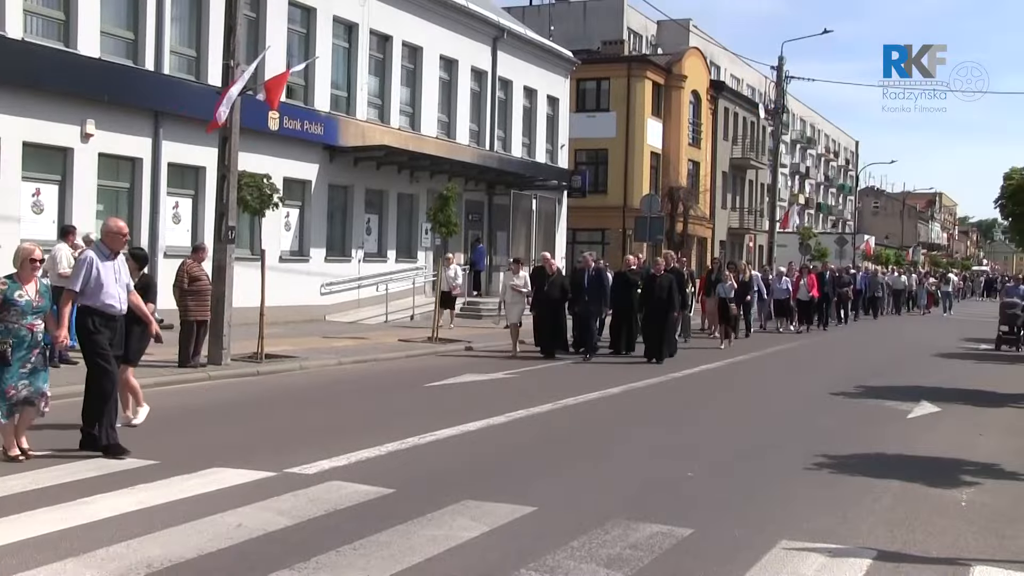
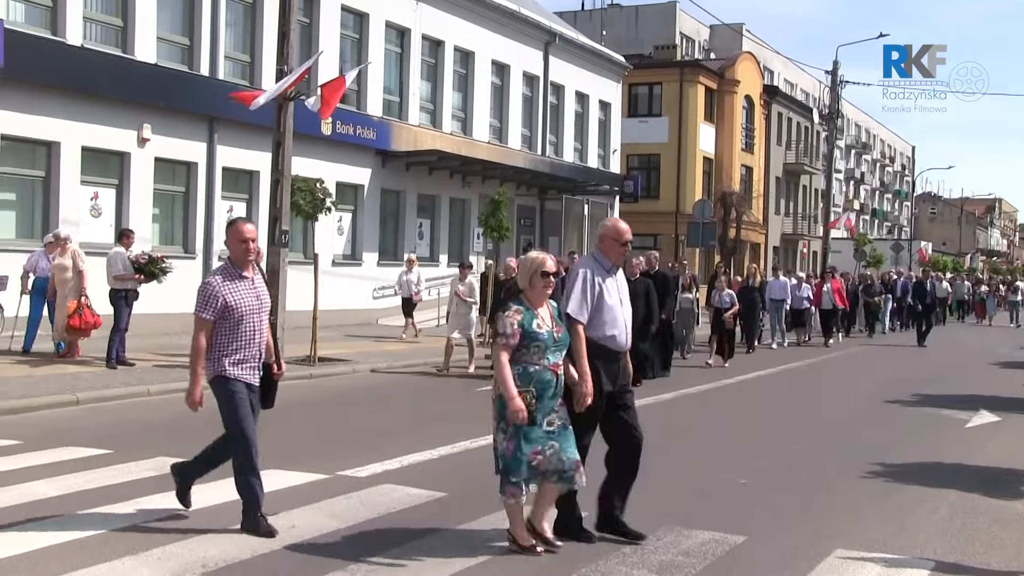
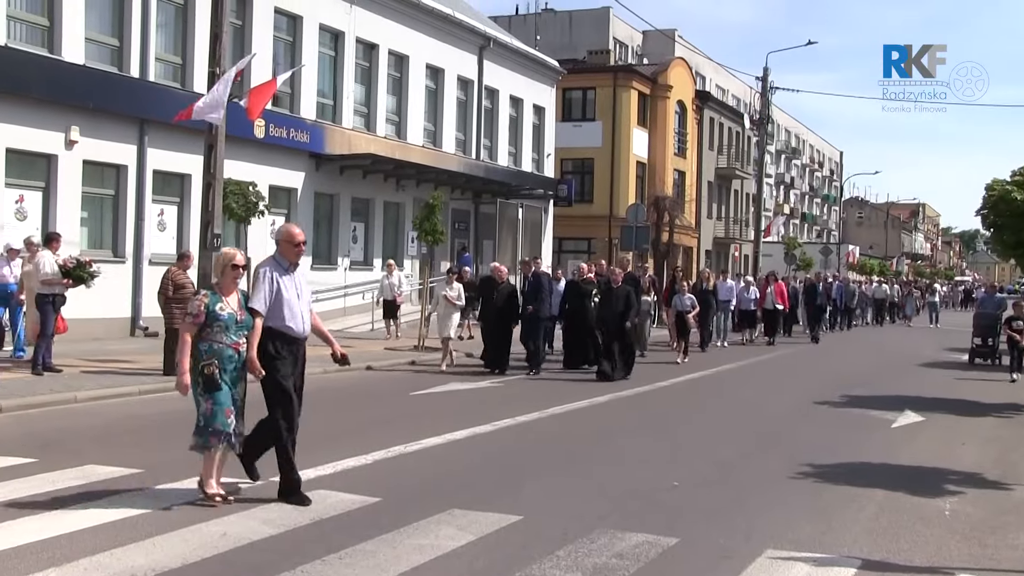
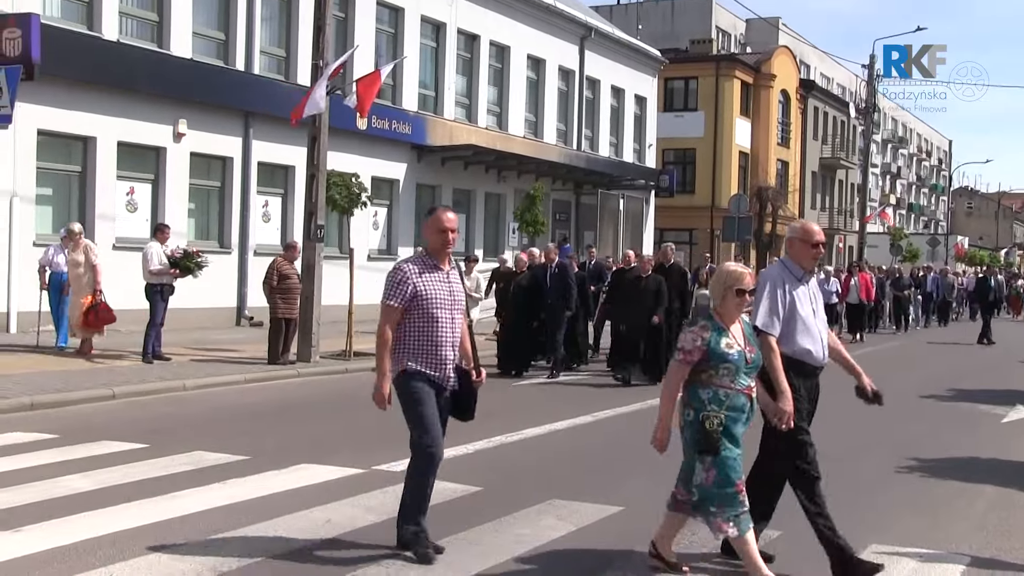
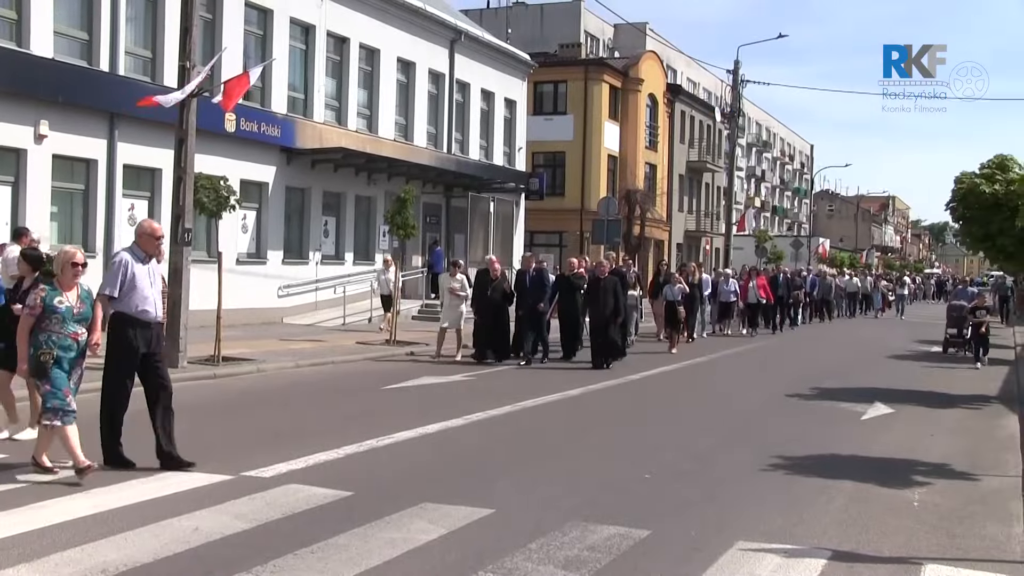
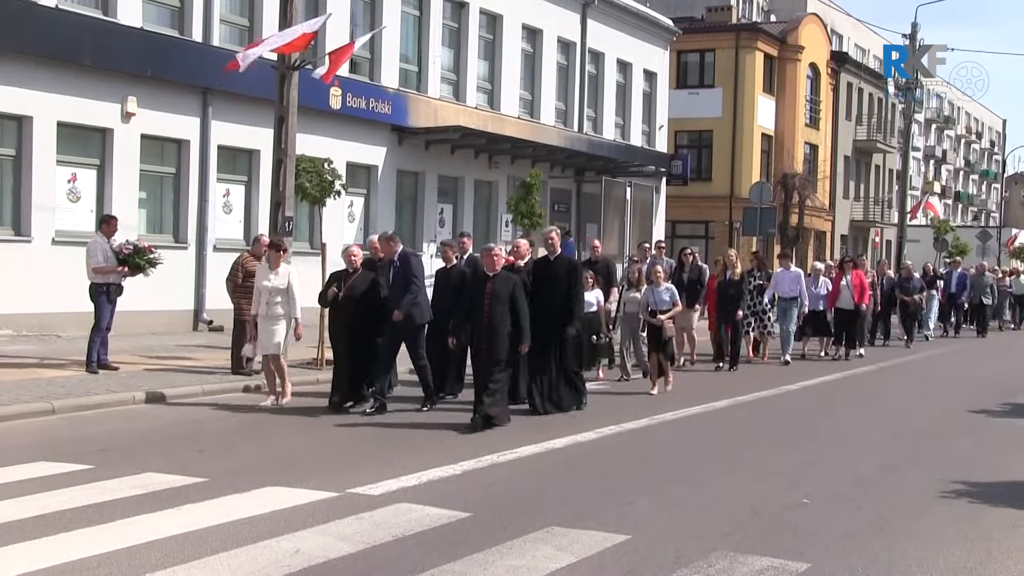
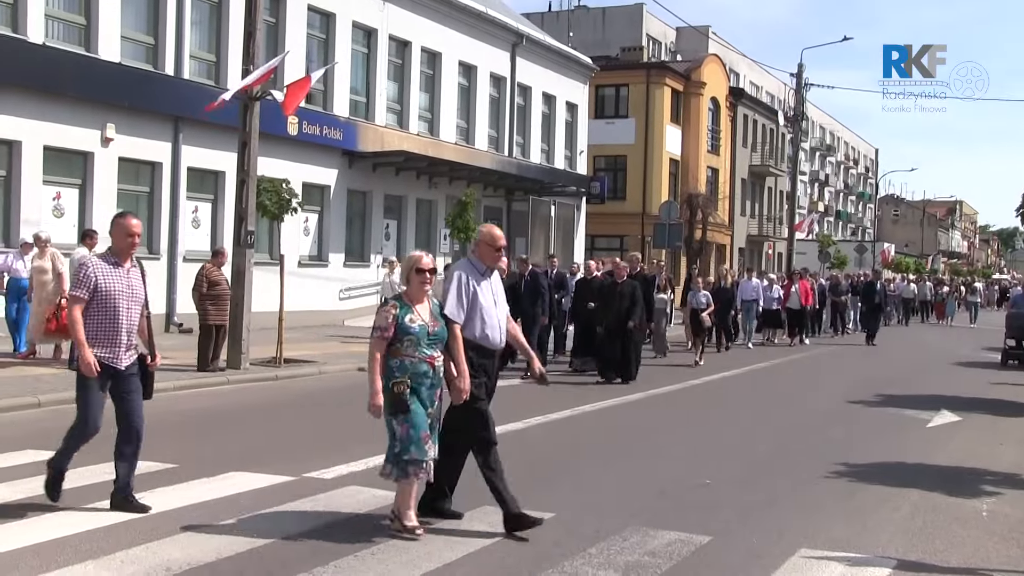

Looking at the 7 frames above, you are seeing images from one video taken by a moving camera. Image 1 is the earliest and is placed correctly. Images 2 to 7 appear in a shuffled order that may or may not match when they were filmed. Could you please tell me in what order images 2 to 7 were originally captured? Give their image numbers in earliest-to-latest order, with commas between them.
5, 3, 7, 2, 4, 6
